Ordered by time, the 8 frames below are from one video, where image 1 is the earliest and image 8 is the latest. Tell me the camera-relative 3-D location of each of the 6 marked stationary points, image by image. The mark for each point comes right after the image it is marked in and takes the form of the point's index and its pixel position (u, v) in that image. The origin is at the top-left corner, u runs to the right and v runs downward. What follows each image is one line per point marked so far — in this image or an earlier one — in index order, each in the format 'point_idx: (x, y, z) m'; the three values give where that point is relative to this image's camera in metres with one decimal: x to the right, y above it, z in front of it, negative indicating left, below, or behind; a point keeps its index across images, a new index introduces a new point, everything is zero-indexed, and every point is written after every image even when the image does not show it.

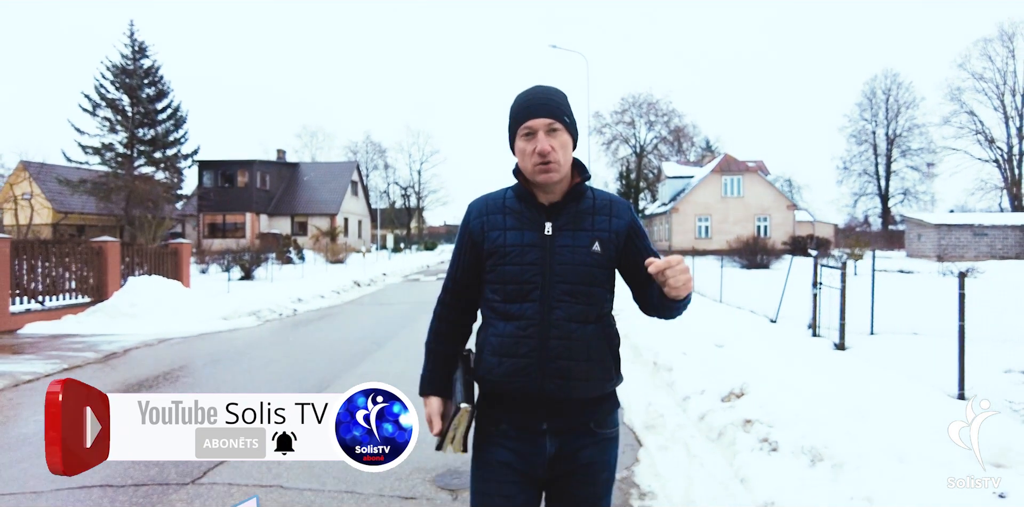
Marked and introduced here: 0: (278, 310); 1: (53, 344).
0: (-4.4, -1.1, +12.1) m
1: (-6.2, -1.2, +8.5) m
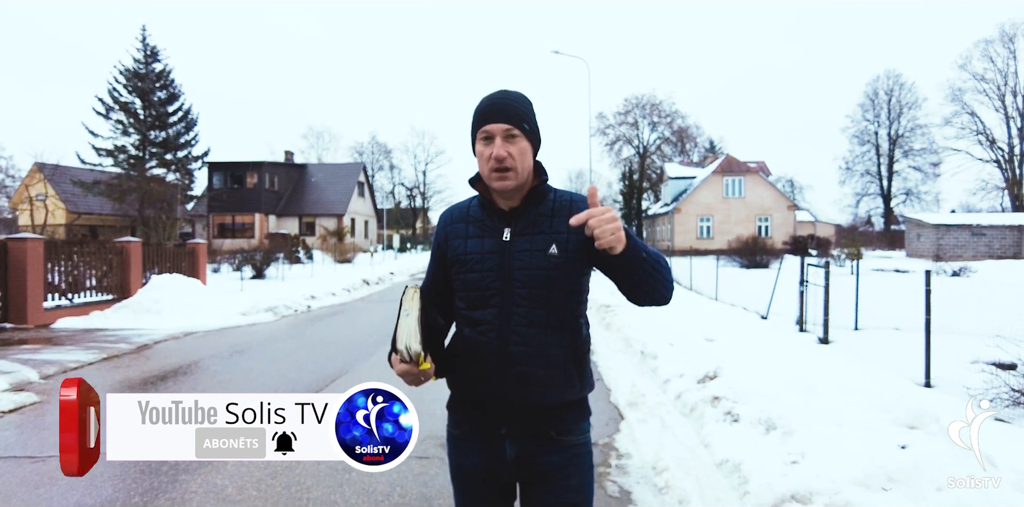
0: (-4.4, -1.0, +12.7) m
1: (-6.1, -1.2, +9.1) m
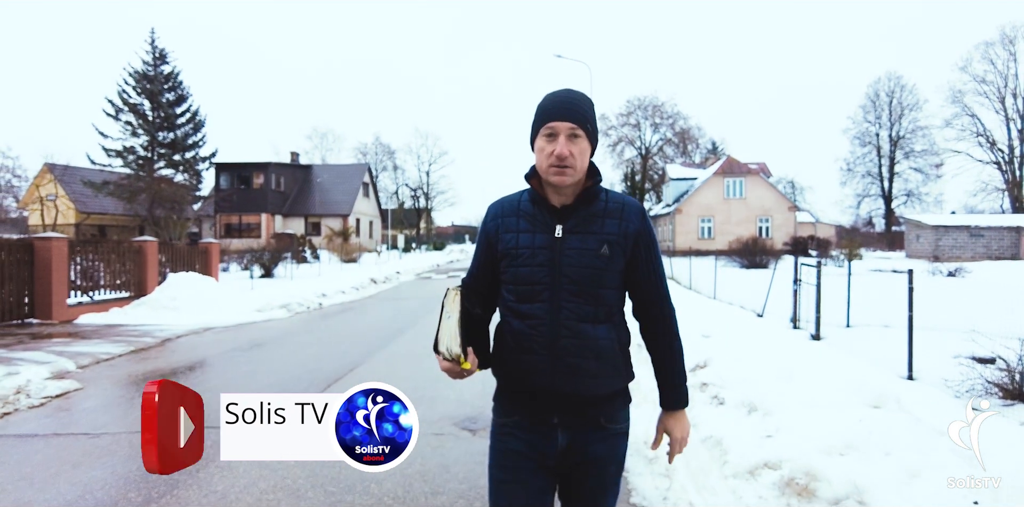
0: (-4.3, -1.0, +13.1) m
1: (-6.1, -1.2, +9.5) m
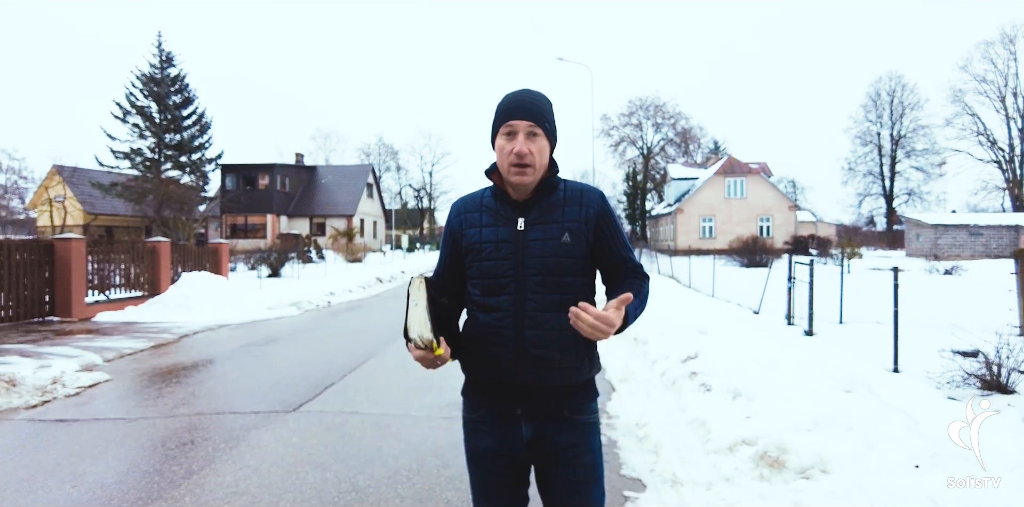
0: (-4.2, -1.0, +13.5) m
1: (-6.0, -1.2, +9.9) m
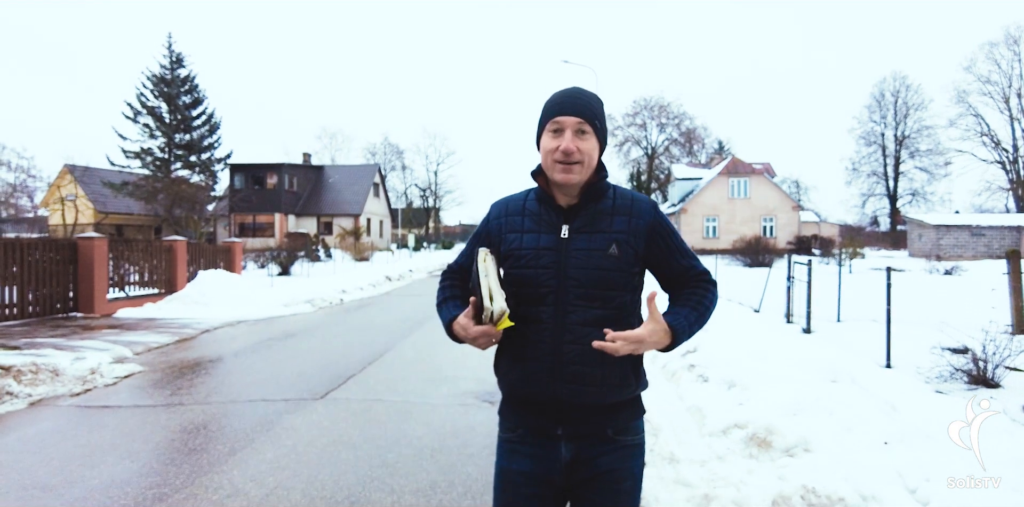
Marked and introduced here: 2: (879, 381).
0: (-4.1, -1.0, +13.9) m
1: (-5.9, -1.2, +10.3) m
2: (+3.3, -1.2, +5.6) m
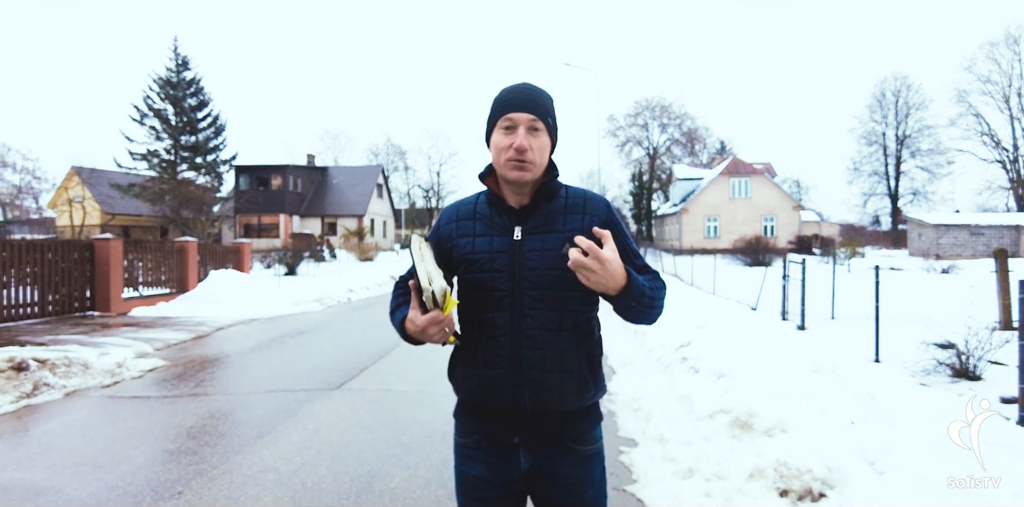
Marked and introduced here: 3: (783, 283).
0: (-4.0, -1.0, +14.2) m
1: (-5.8, -1.2, +10.7) m
2: (+3.3, -1.1, +6.0) m
3: (+5.2, -0.6, +12.1) m
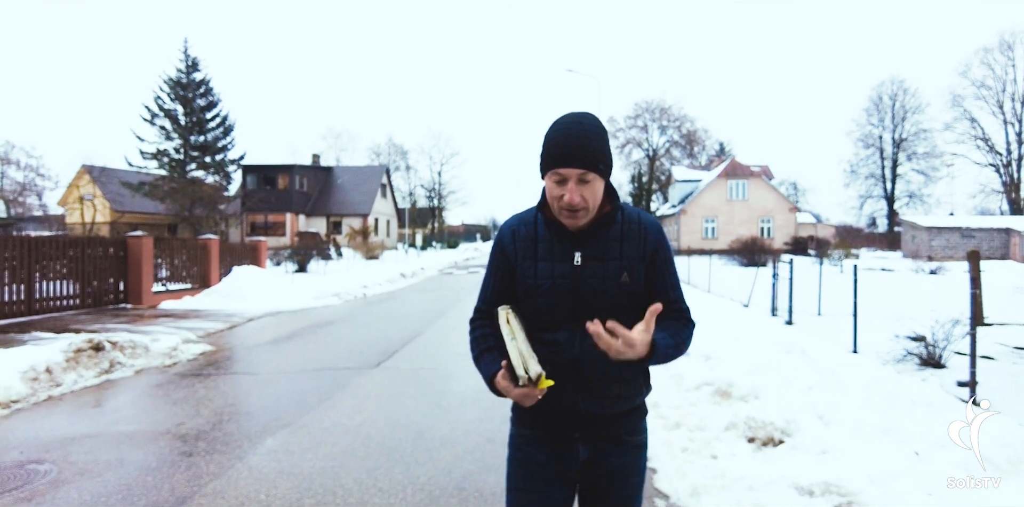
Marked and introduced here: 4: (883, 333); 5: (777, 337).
0: (-3.9, -1.0, +15.0) m
1: (-5.7, -1.1, +11.5) m
2: (+3.5, -1.1, +6.7) m
3: (+5.4, -0.6, +12.9) m
4: (+5.6, -1.2, +9.4) m
5: (+3.2, -1.0, +7.6) m
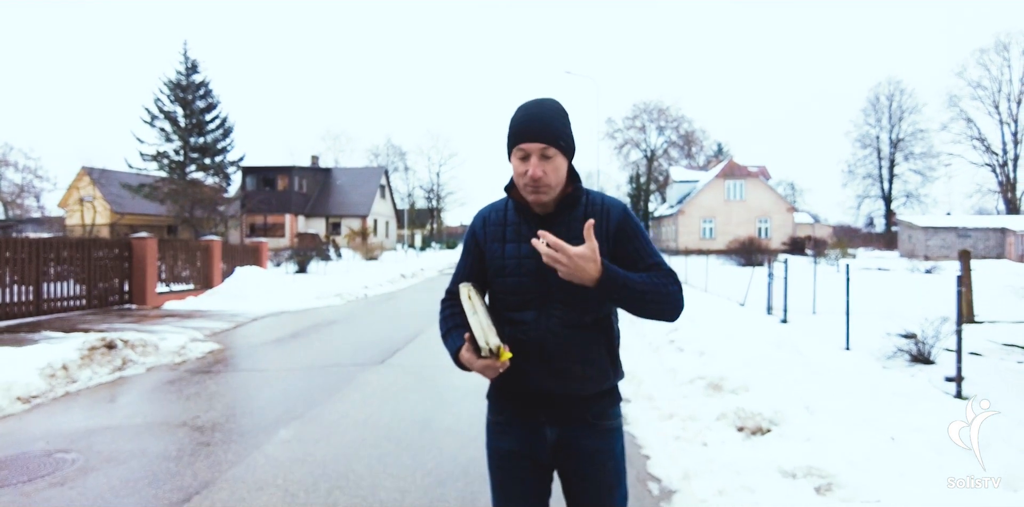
0: (-3.9, -1.0, +15.2) m
1: (-5.7, -1.1, +11.6) m
2: (+3.5, -1.1, +6.9) m
3: (+5.3, -0.6, +13.1) m
4: (+5.5, -1.2, +9.6) m
5: (+3.2, -1.0, +7.8) m
